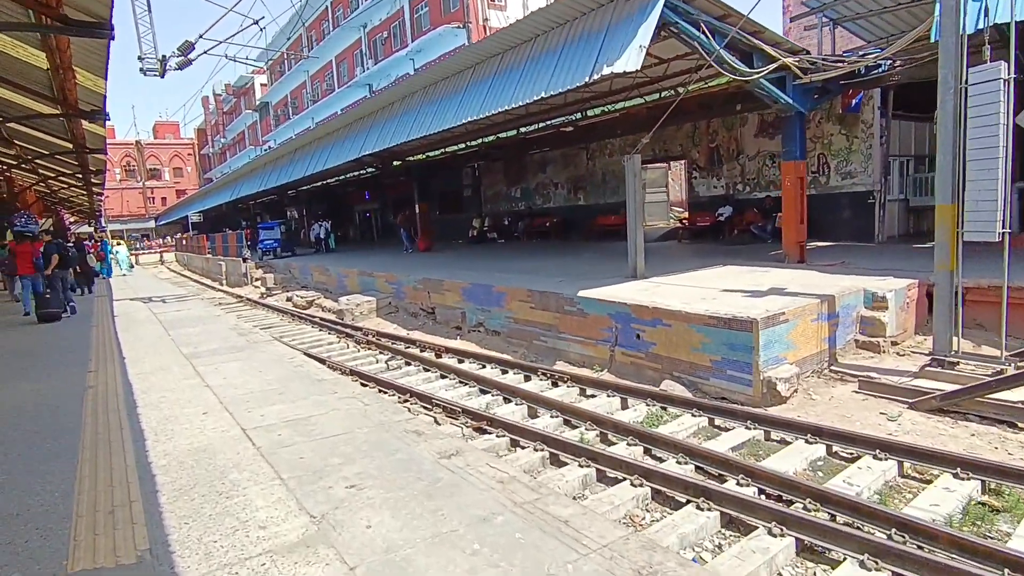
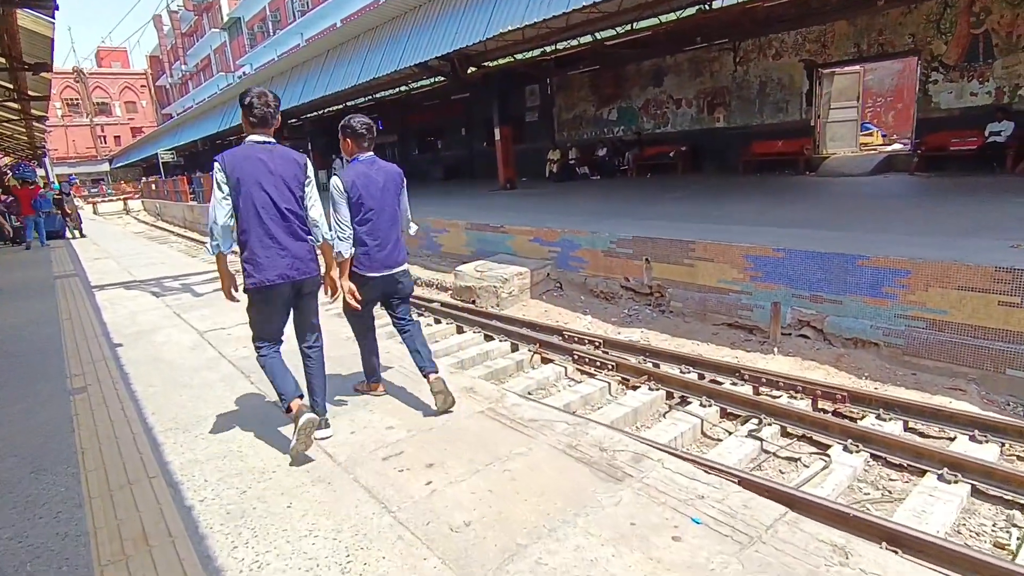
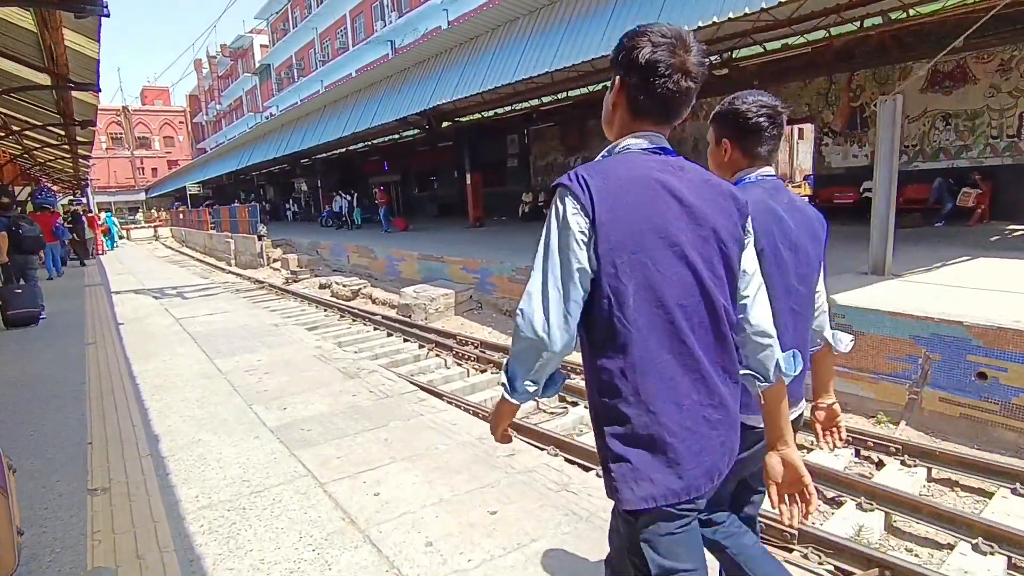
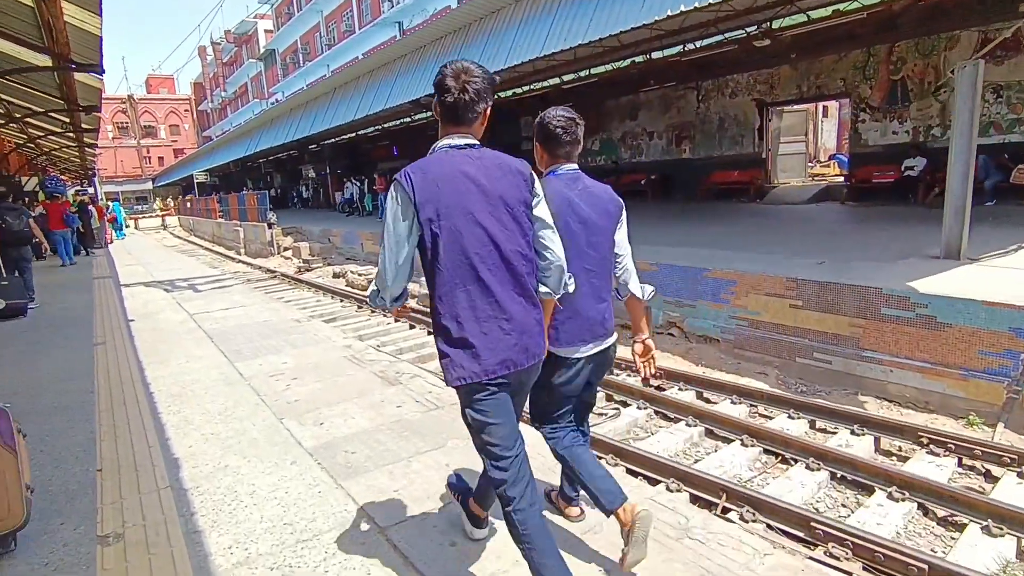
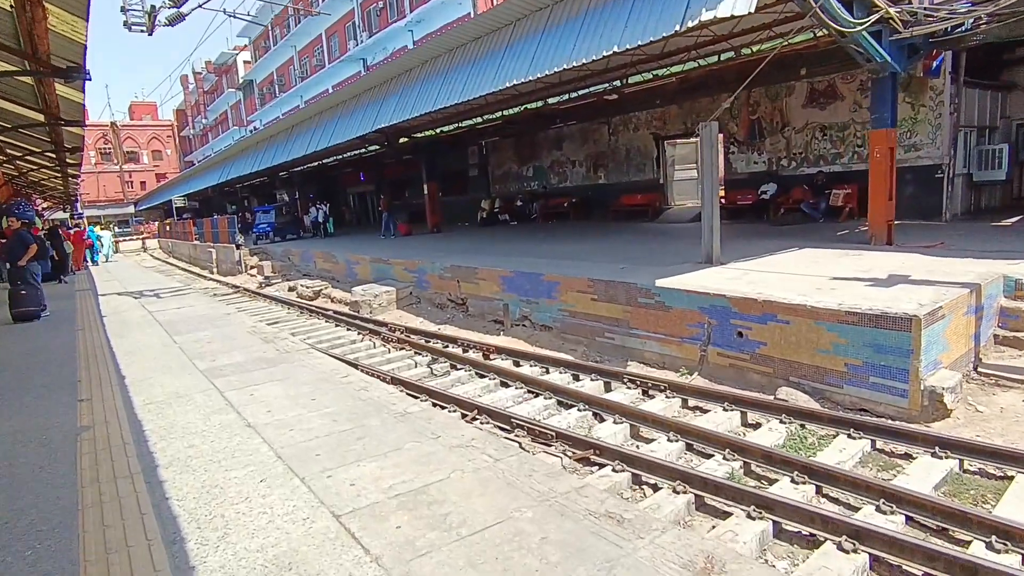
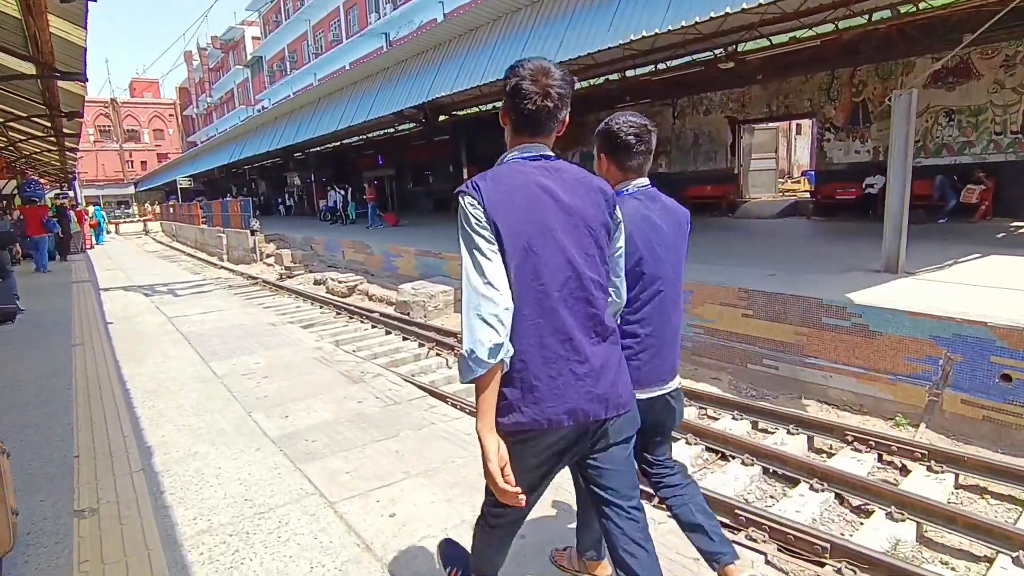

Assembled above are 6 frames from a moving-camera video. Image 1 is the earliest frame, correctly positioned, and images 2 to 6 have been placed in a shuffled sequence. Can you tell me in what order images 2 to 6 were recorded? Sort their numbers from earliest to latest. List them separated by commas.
5, 3, 6, 4, 2
